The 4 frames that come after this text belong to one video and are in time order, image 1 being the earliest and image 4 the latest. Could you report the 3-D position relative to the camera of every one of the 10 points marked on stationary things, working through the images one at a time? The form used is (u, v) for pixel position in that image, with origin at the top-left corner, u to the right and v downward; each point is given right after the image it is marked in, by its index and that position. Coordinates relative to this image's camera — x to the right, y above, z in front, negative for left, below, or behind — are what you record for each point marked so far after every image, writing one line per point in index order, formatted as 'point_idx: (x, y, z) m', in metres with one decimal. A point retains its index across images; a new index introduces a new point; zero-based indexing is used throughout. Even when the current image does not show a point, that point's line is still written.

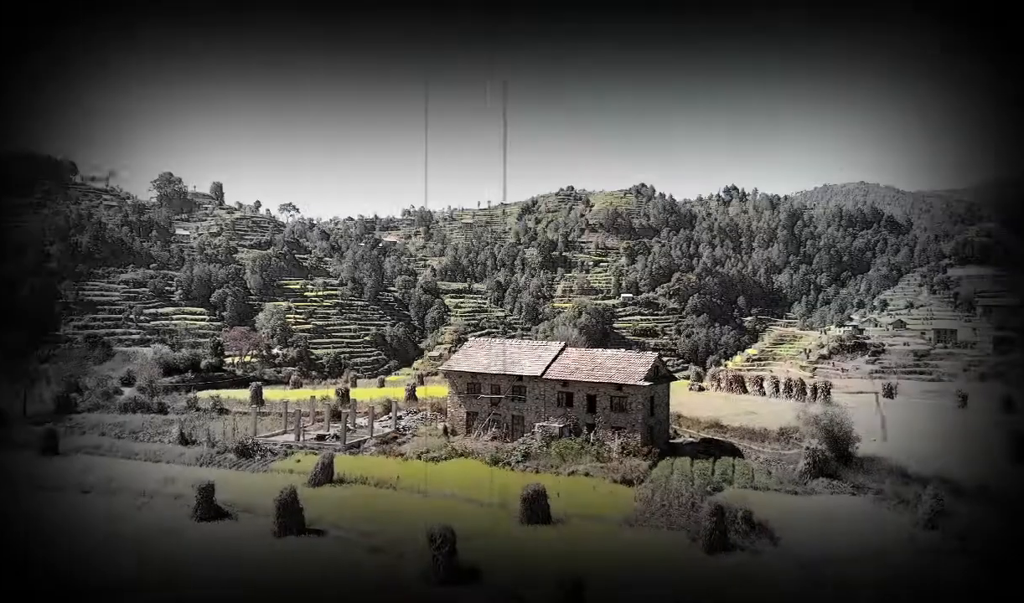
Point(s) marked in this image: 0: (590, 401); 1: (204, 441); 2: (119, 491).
0: (+1.1, -1.3, +9.8) m
1: (-4.4, -2.0, +10.4) m
2: (-4.9, -2.4, +9.2) m
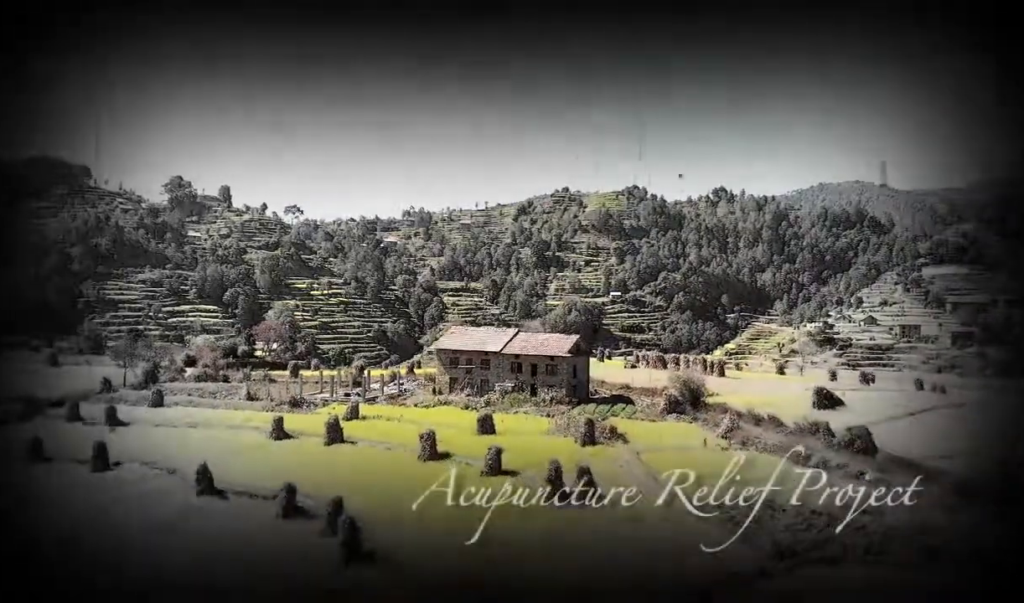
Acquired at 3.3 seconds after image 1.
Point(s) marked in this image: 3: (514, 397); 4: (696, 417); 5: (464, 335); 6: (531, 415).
0: (+0.4, -1.3, +14.6) m
1: (-5.1, -1.9, +15.3) m
2: (-5.5, -2.3, +14.0) m
3: (0.0, -1.9, +14.4) m
4: (+3.4, -2.1, +13.8) m
5: (-1.0, -0.7, +15.4) m
6: (+0.4, -2.2, +14.1) m
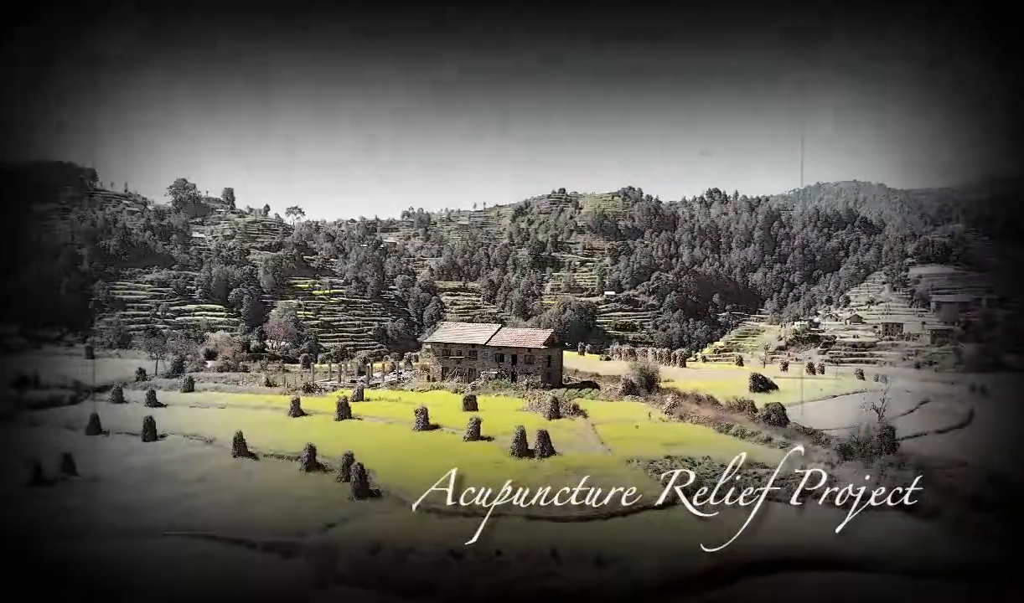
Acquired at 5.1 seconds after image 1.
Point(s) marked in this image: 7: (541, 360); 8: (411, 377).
0: (0.0, -1.3, +17.1) m
1: (-5.5, -1.9, +17.7) m
2: (-5.9, -2.3, +16.5) m
3: (-0.4, -1.8, +16.9) m
4: (+3.0, -2.1, +16.2) m
5: (-1.4, -0.7, +17.9) m
6: (0.0, -2.2, +16.6) m
7: (+0.7, -1.3, +17.0) m
8: (-2.4, -1.8, +17.9) m
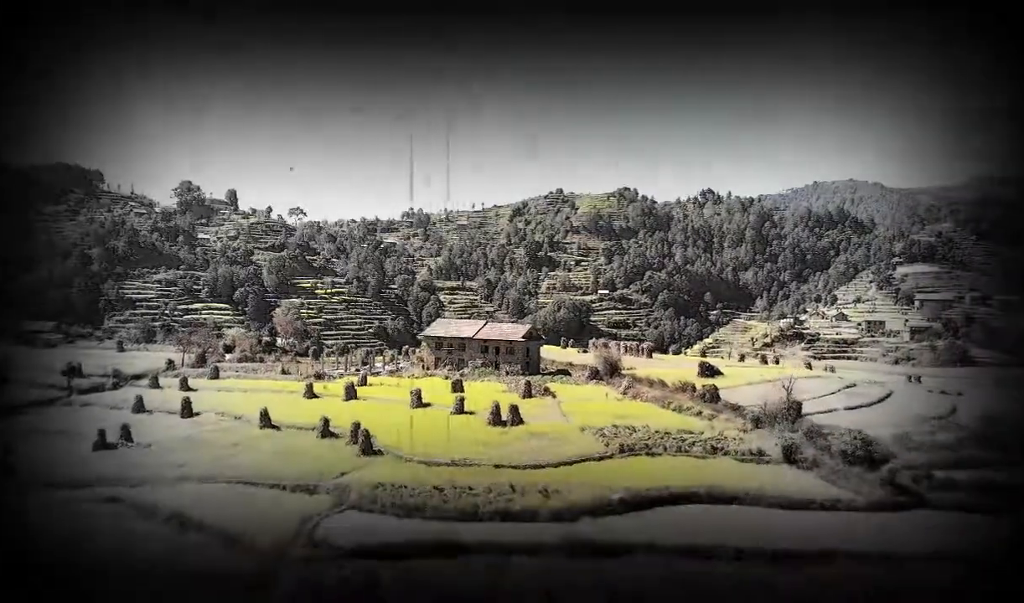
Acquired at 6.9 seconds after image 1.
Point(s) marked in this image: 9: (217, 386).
0: (-0.4, -1.2, +19.8) m
1: (-5.9, -1.9, +20.5) m
2: (-6.4, -2.3, +19.2) m
3: (-0.8, -1.8, +19.6) m
4: (+2.6, -2.0, +19.0) m
5: (-1.8, -0.6, +20.6) m
6: (-0.5, -2.1, +19.3) m
7: (+0.2, -1.3, +19.7) m
8: (-2.8, -1.8, +20.6) m
9: (-7.3, -2.2, +18.6) m
